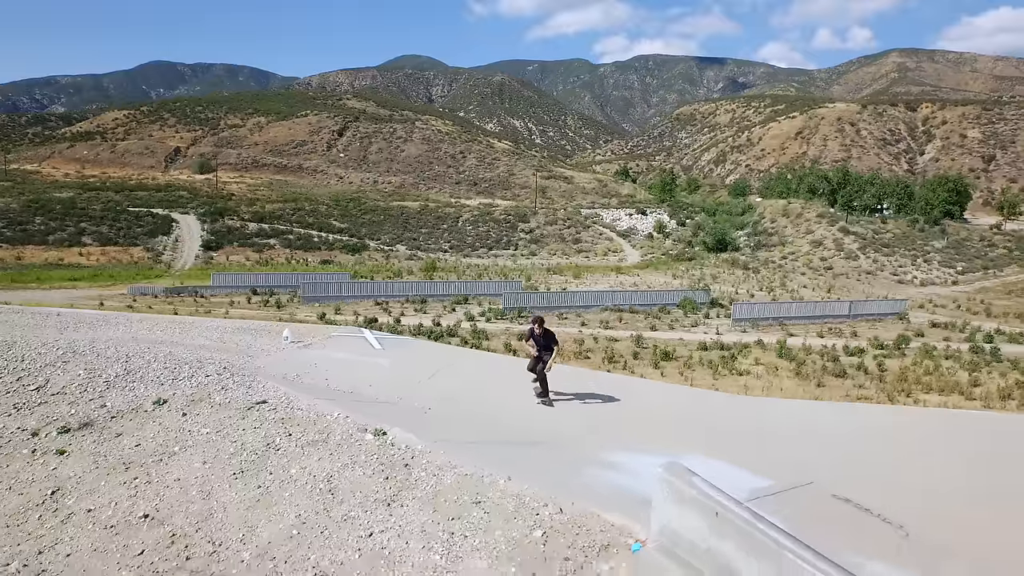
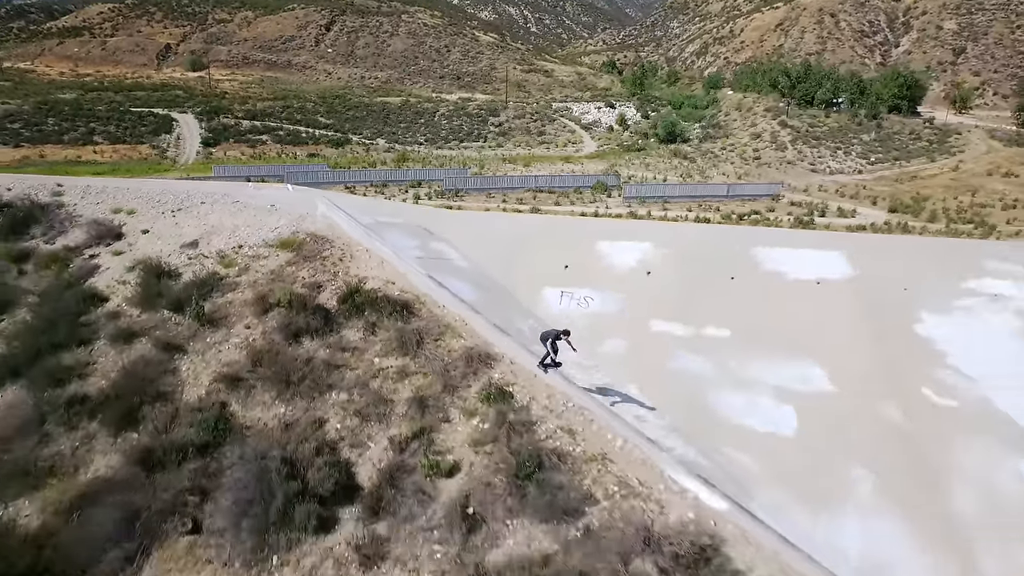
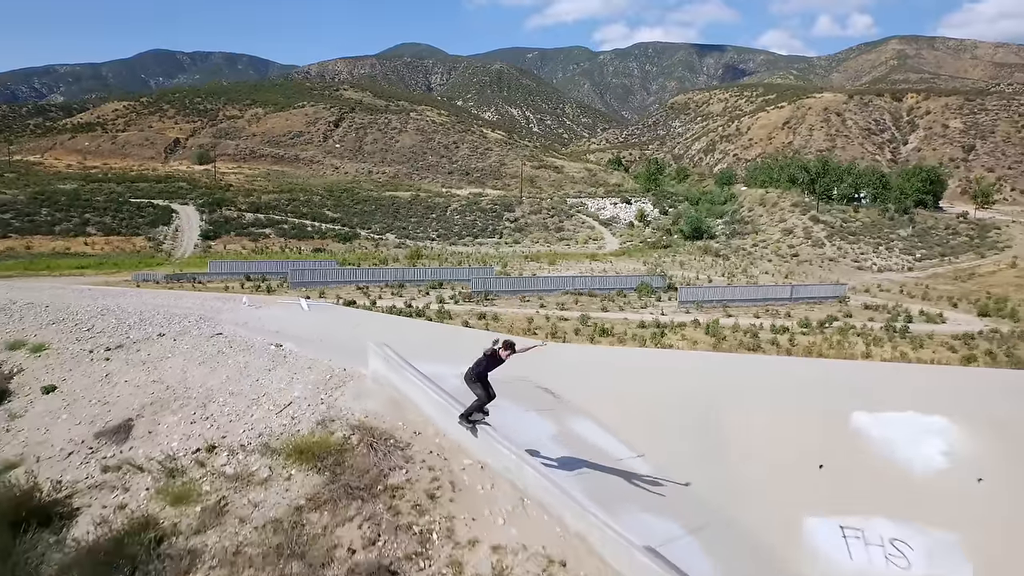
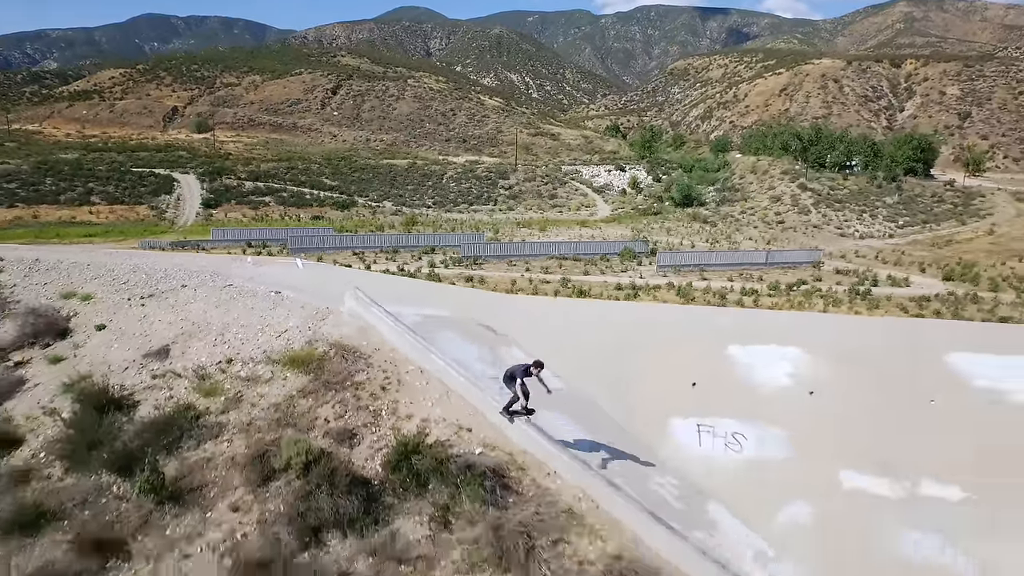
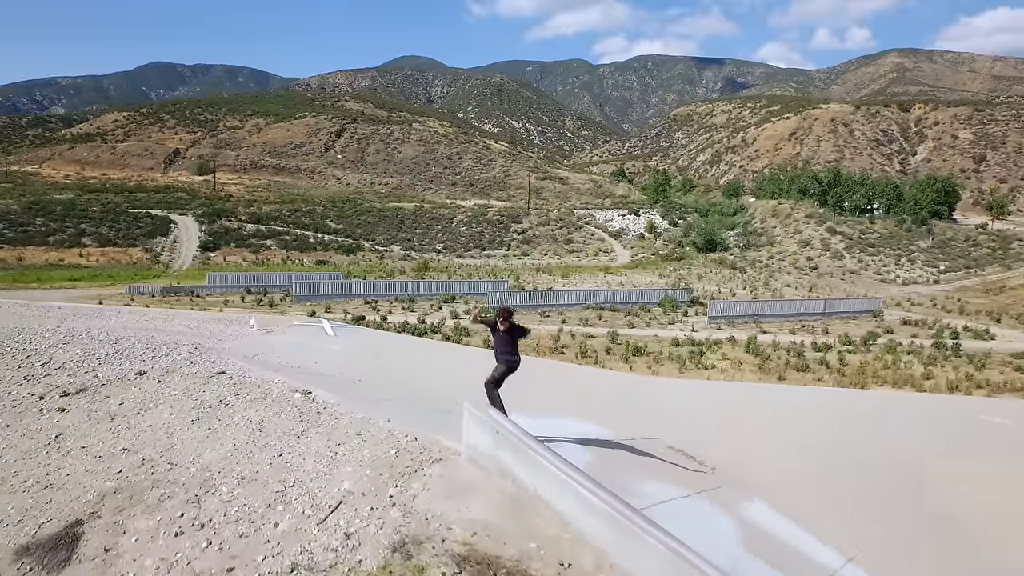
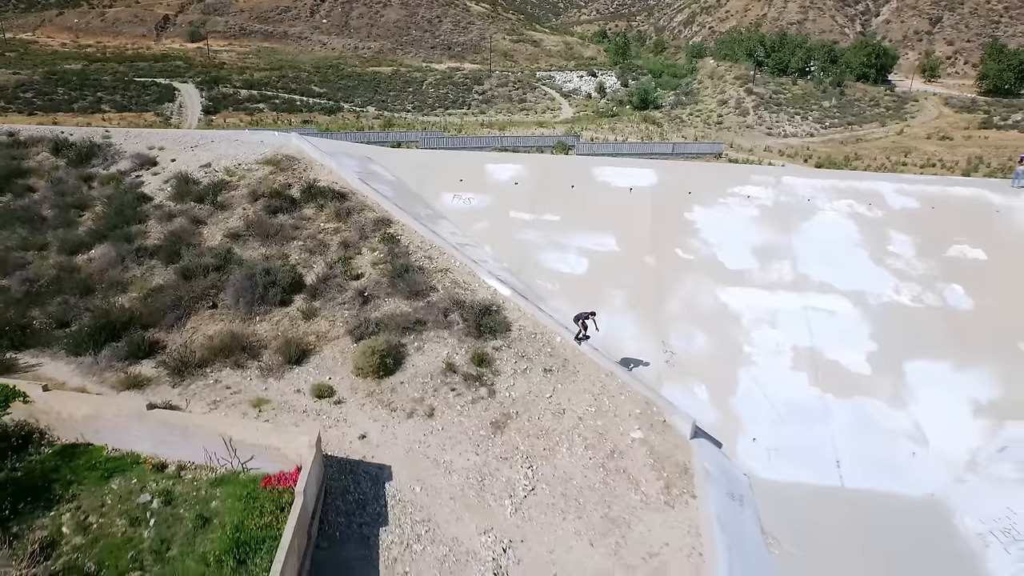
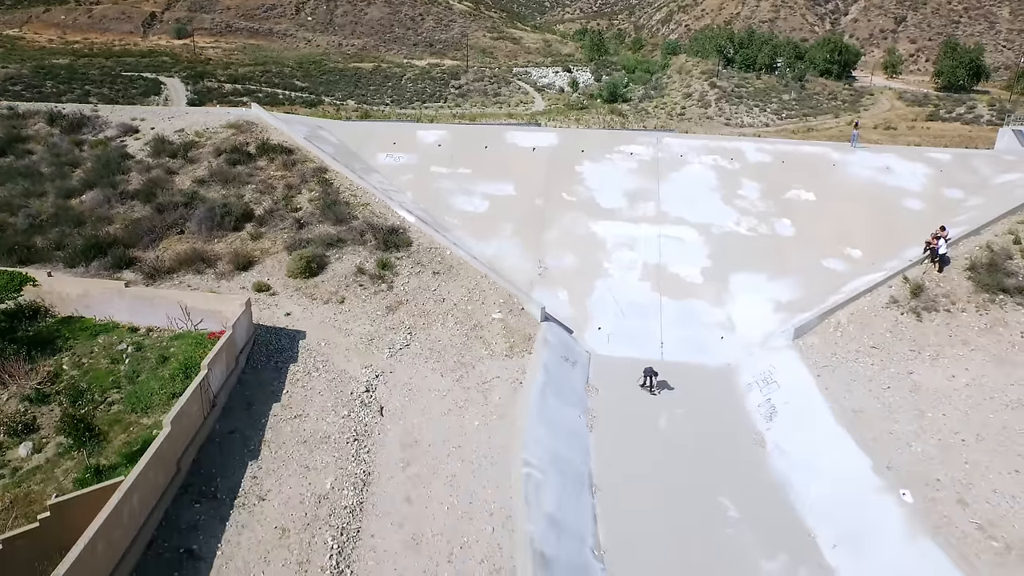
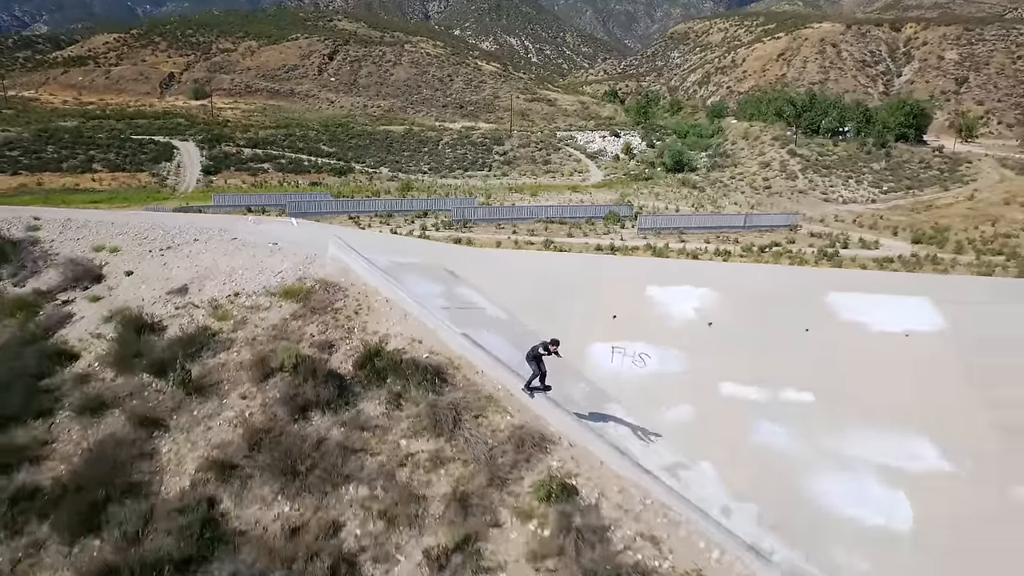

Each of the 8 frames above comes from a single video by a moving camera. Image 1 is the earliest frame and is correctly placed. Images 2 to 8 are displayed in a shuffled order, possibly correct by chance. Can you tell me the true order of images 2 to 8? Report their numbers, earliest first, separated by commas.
5, 3, 4, 8, 2, 6, 7
